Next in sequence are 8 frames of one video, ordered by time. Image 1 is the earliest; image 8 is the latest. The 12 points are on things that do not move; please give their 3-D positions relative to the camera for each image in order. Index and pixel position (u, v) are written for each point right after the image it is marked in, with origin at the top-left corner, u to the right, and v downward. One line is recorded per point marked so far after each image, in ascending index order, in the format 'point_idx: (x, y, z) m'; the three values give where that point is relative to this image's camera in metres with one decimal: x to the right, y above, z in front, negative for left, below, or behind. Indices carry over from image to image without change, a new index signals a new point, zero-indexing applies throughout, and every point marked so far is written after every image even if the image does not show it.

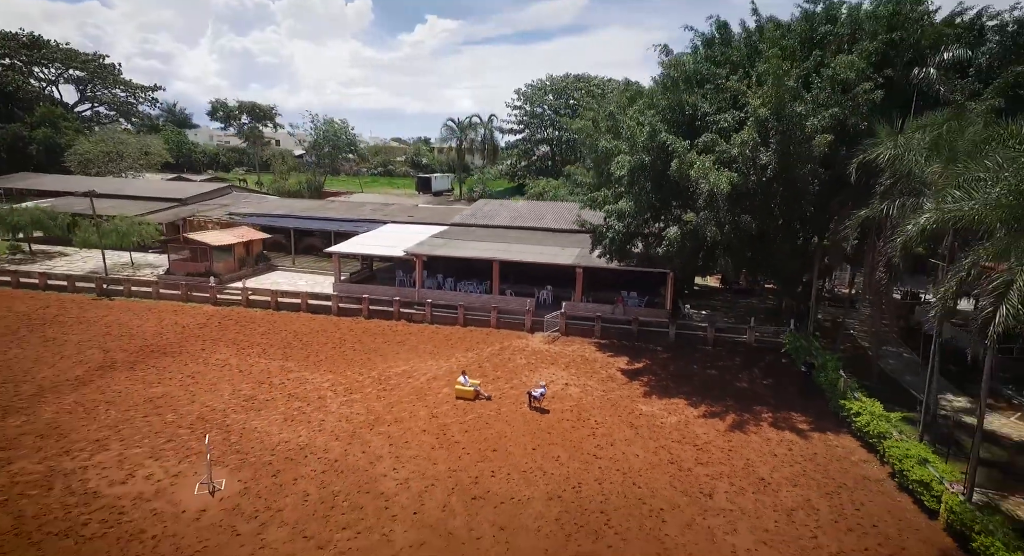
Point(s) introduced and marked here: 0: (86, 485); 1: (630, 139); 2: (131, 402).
0: (-7.9, -3.8, +10.9) m
1: (+3.3, +3.9, +16.6) m
2: (-9.3, -3.0, +14.5) m
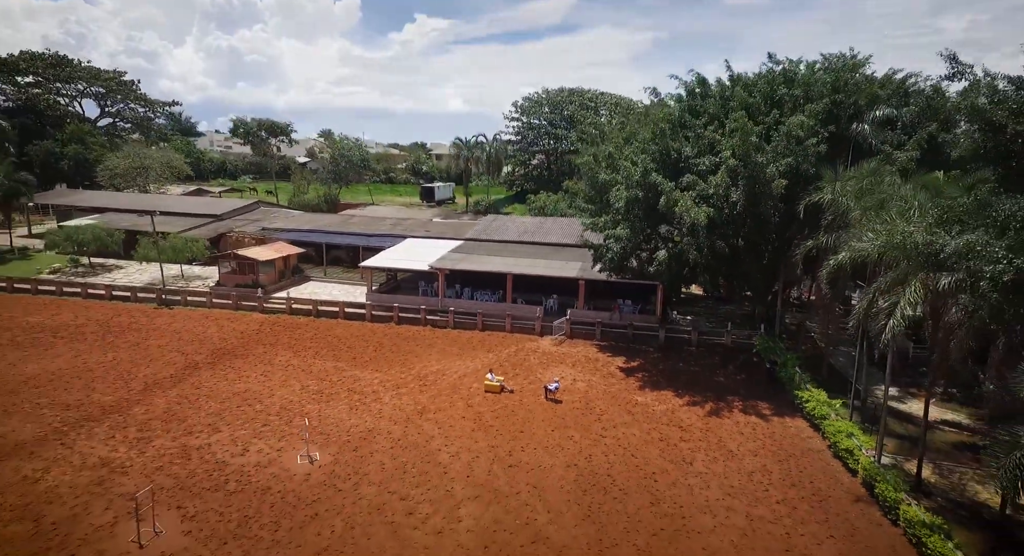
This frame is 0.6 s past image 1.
0: (-7.2, -4.3, +14.3) m
1: (+3.9, +3.4, +20.2) m
2: (-8.7, -3.5, +17.9) m
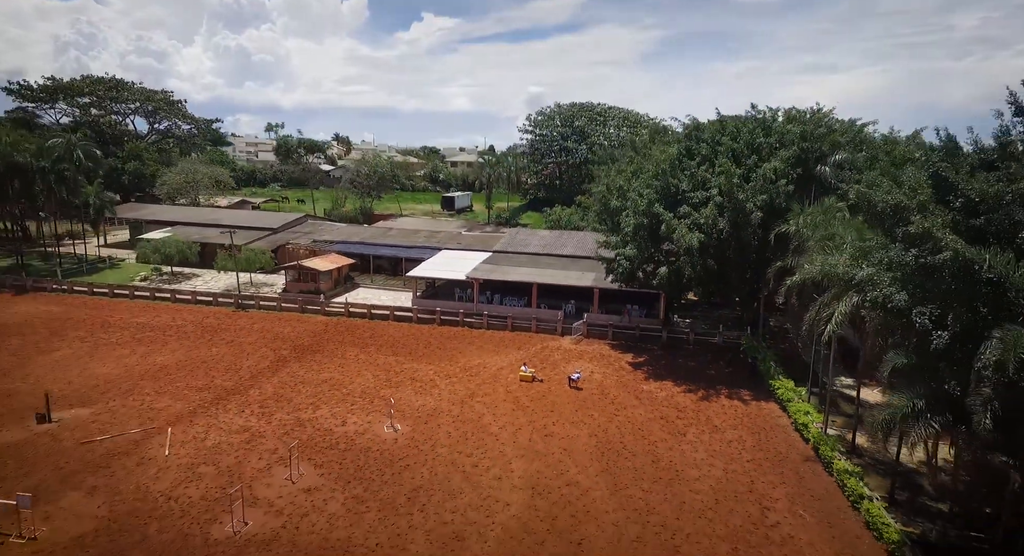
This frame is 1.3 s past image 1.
0: (-6.0, -4.7, +19.0) m
1: (+5.1, +3.0, +24.7) m
2: (-7.5, -3.9, +22.5) m
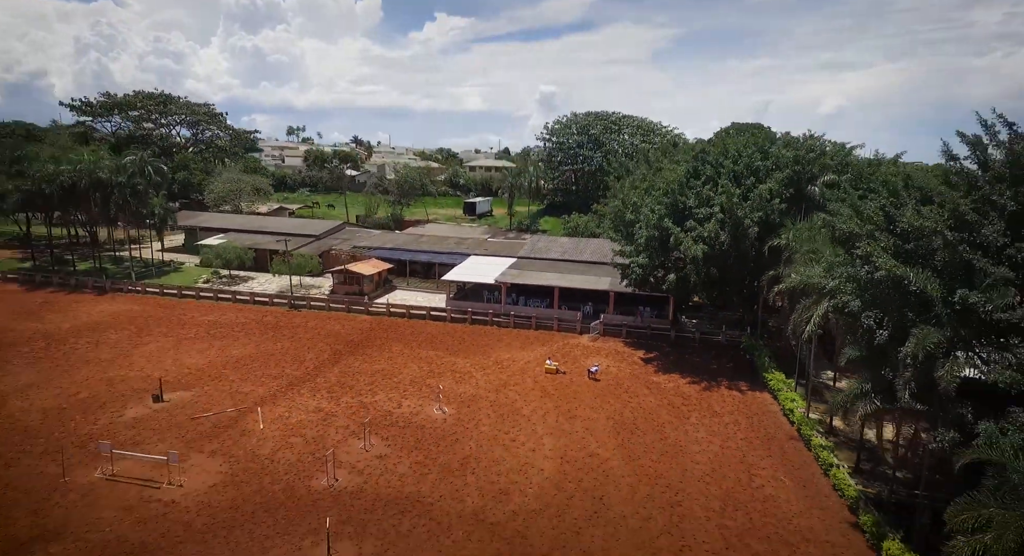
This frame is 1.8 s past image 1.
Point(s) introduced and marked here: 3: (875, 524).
0: (-4.9, -5.0, +22.6) m
1: (+6.4, +2.7, +28.1) m
2: (-6.3, -4.1, +26.2) m
3: (+9.0, -6.1, +14.8) m
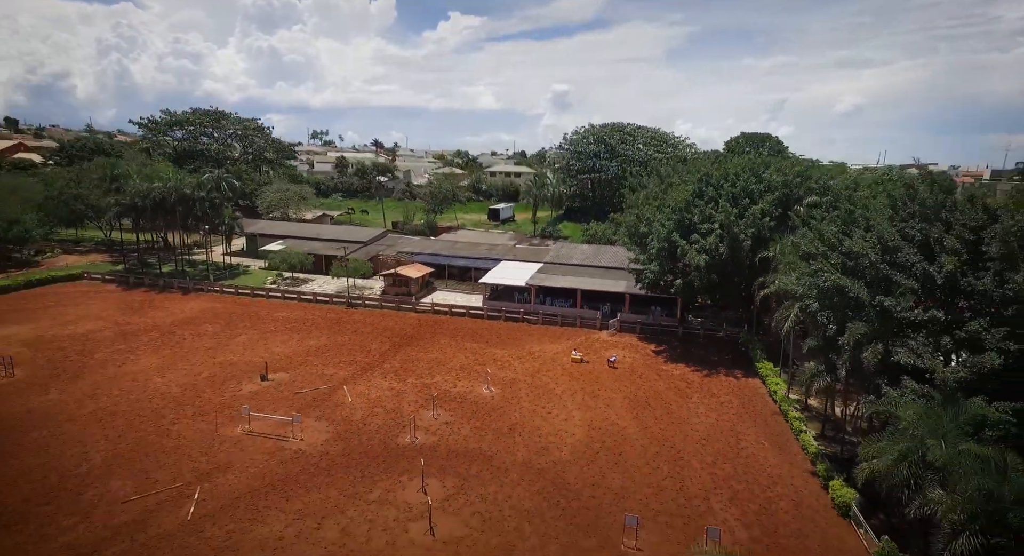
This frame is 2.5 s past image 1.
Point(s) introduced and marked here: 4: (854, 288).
0: (-3.3, -5.2, +27.9) m
1: (+8.1, +2.5, +33.1) m
2: (-4.6, -4.3, +31.5) m
3: (+10.4, -6.3, +19.7) m
4: (+10.3, -0.3, +17.9) m
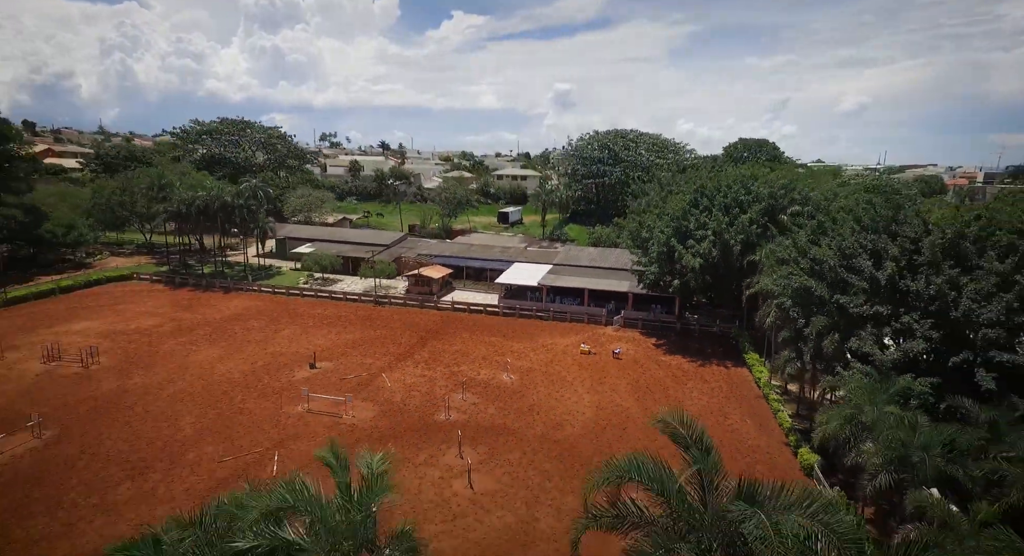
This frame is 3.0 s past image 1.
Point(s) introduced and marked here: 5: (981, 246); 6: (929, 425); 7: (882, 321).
0: (-2.4, -5.2, +31.8) m
1: (+9.1, +2.4, +37.0) m
2: (-3.7, -4.3, +35.4) m
3: (+11.3, -6.4, +23.6) m
4: (+11.2, -0.4, +21.8) m
5: (+15.4, +1.0, +19.6) m
6: (+11.3, -3.9, +16.0) m
7: (+12.4, -1.4, +20.0) m
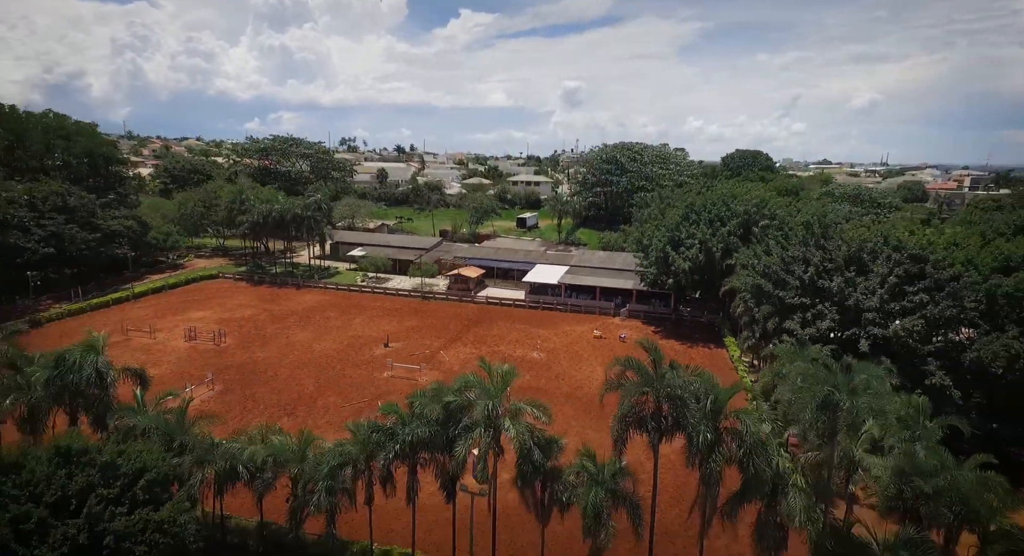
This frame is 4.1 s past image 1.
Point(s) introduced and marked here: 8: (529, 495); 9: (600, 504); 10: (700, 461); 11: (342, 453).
0: (-0.4, -5.2, +40.8) m
1: (+11.1, +2.4, +45.8) m
2: (-1.7, -4.3, +44.4) m
3: (+13.2, -6.4, +32.4) m
4: (+13.0, -0.4, +30.6) m
5: (+17.2, +1.0, +28.4) m
6: (+13.1, -4.0, +24.8) m
7: (+14.2, -1.5, +28.7) m
8: (+0.5, -6.0, +16.5) m
9: (+2.3, -5.9, +15.4) m
10: (+4.7, -4.4, +14.6) m
11: (-5.0, -5.2, +17.5) m
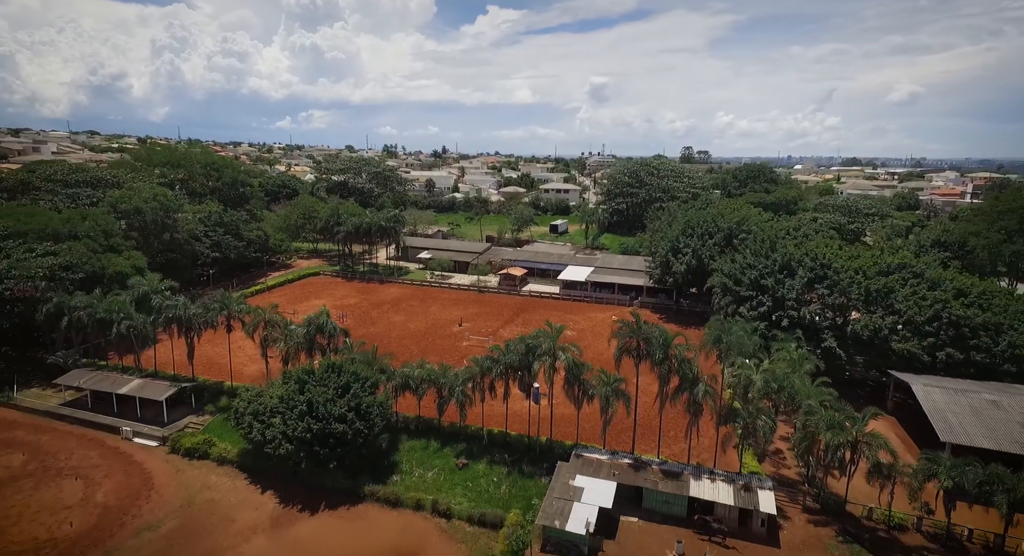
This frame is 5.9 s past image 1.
0: (+3.2, -5.1, +55.4) m
1: (+15.0, +2.5, +59.8) m
2: (+2.1, -4.1, +59.0) m
3: (+16.5, -6.4, +46.4) m
4: (+16.3, -0.4, +44.5) m
5: (+20.3, +0.9, +42.1) m
6: (+16.0, -4.0, +38.8) m
7: (+17.4, -1.5, +42.7) m
8: (+3.1, -6.0, +31.1) m
9: (+4.8, -5.9, +29.9) m
10: (+7.2, -4.5, +29.0) m
11: (-2.3, -5.1, +32.3) m
